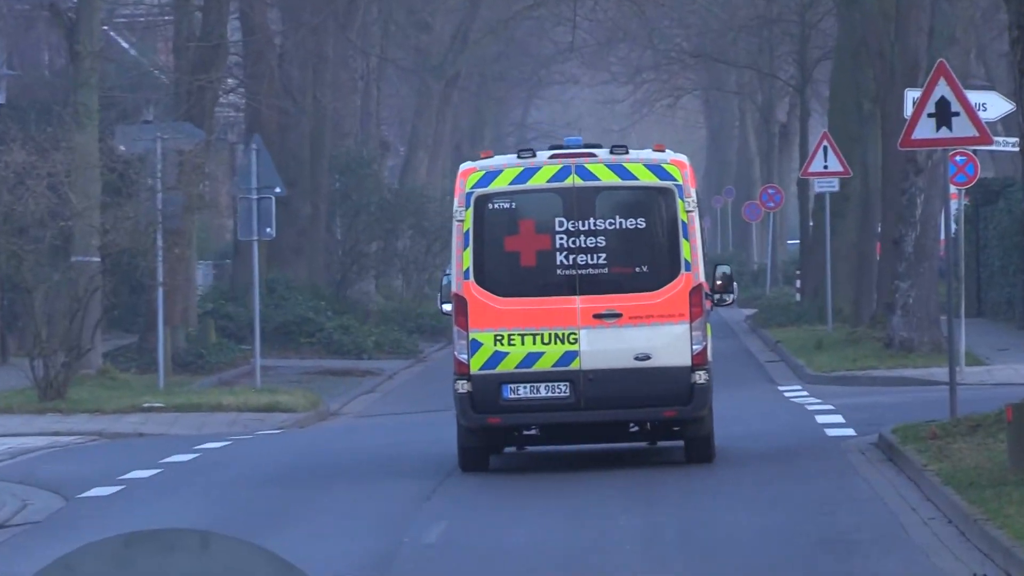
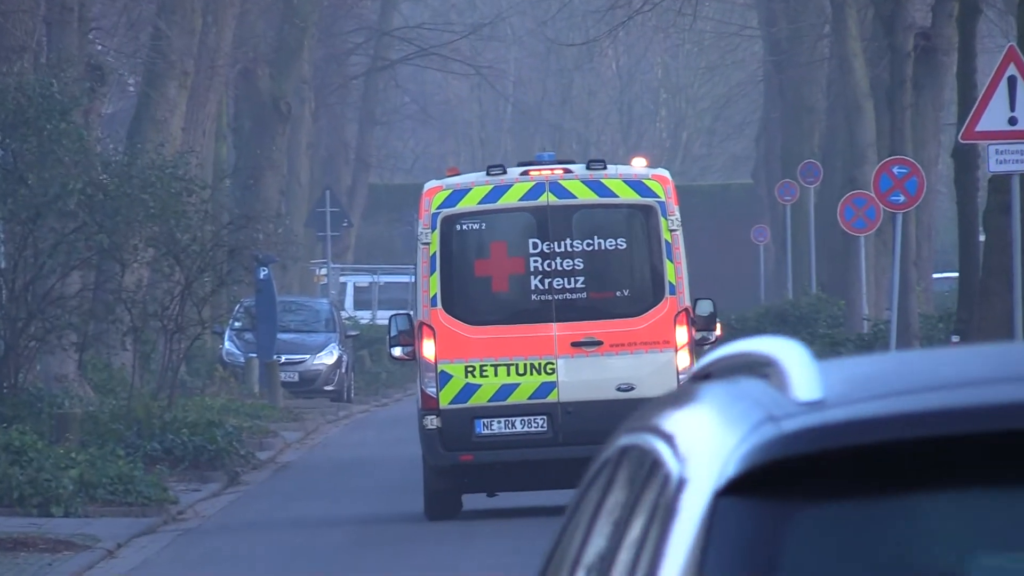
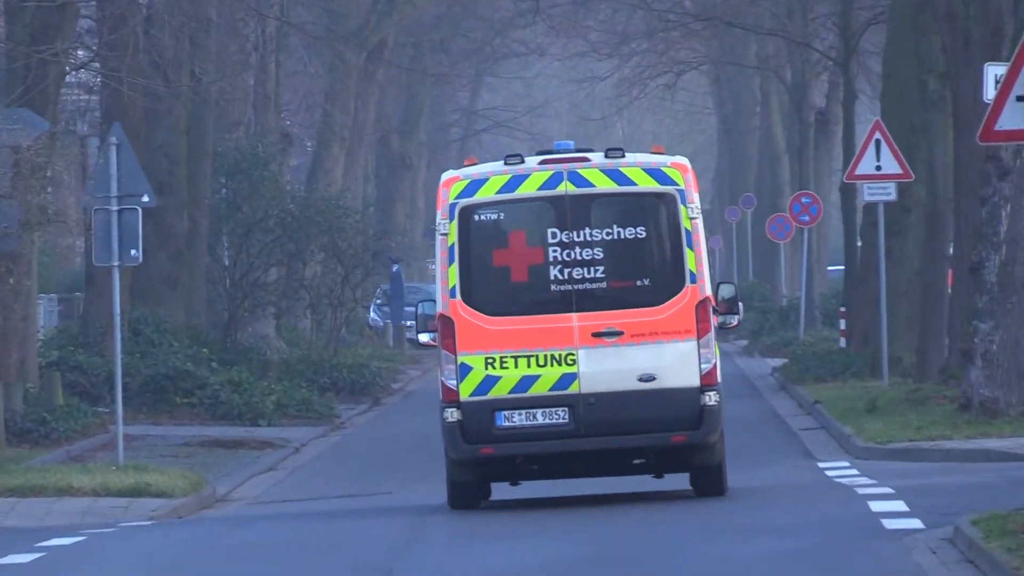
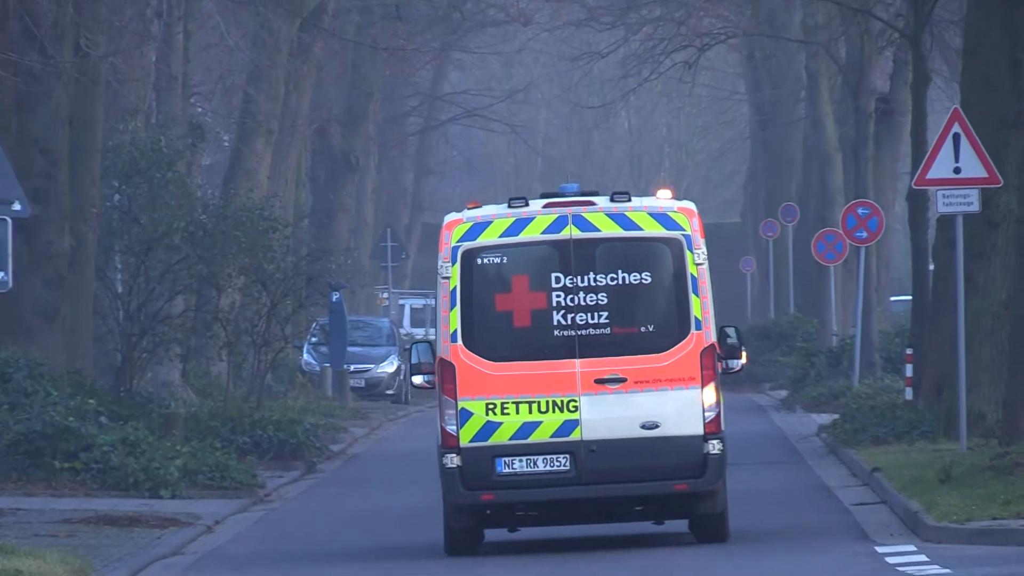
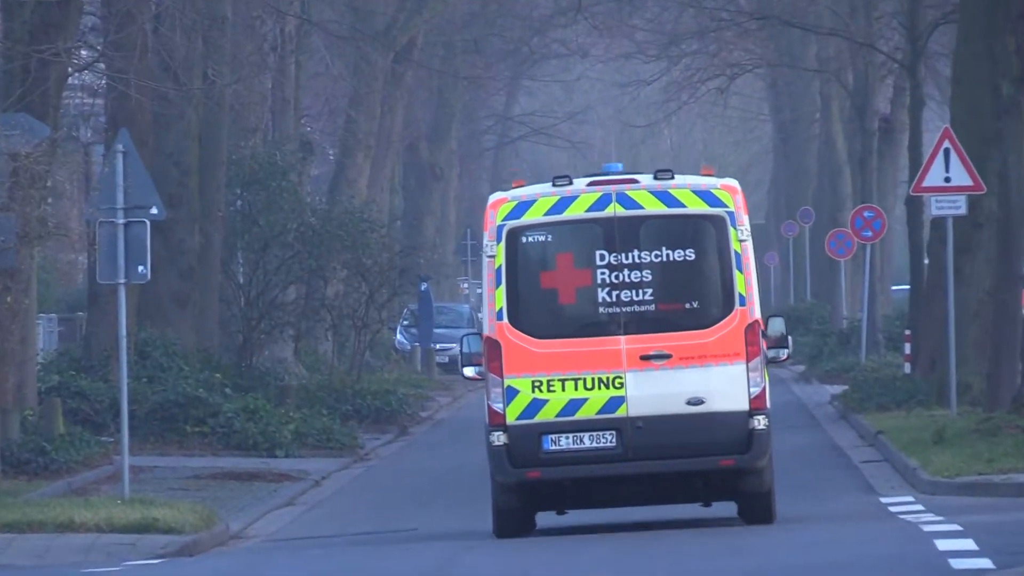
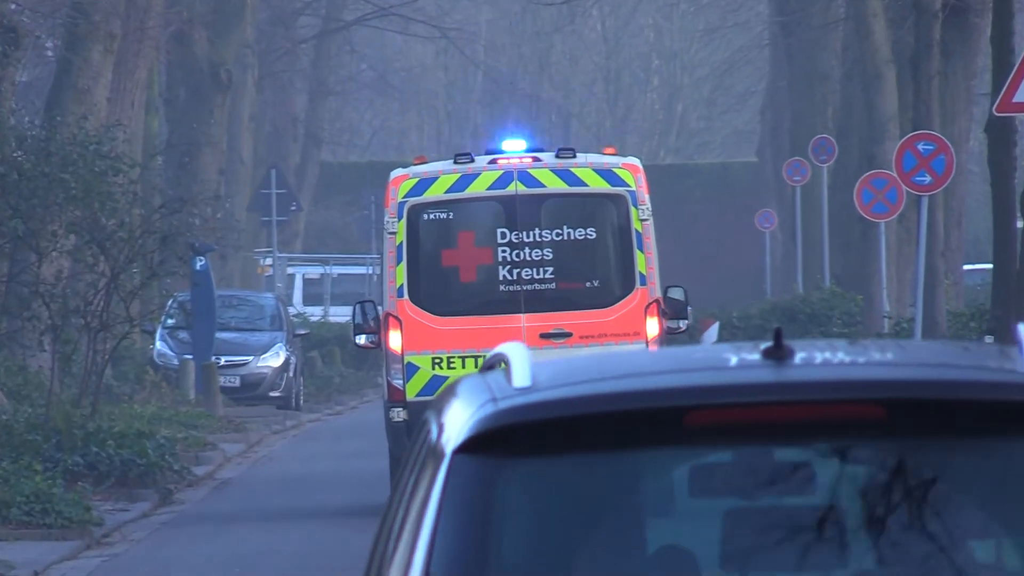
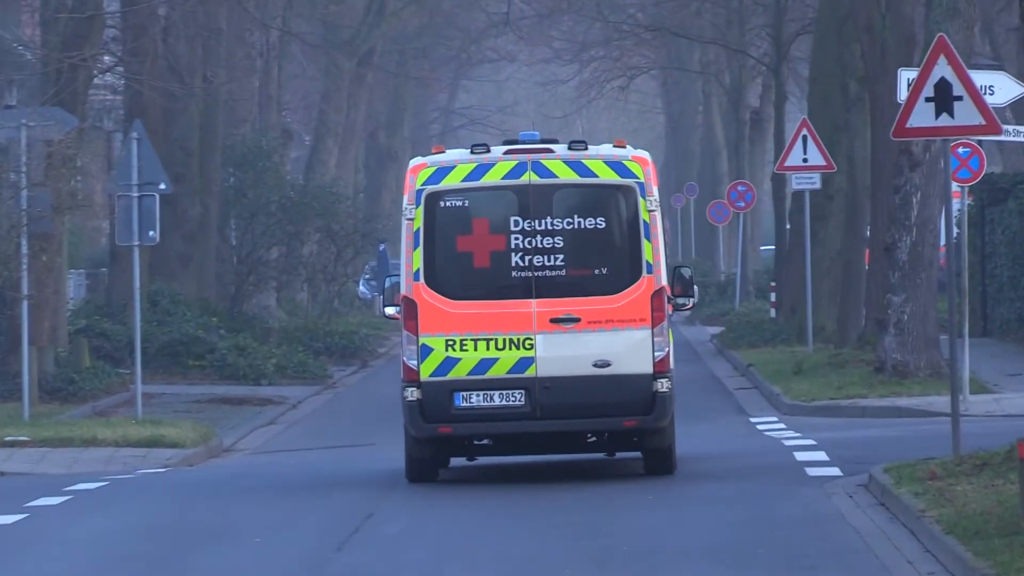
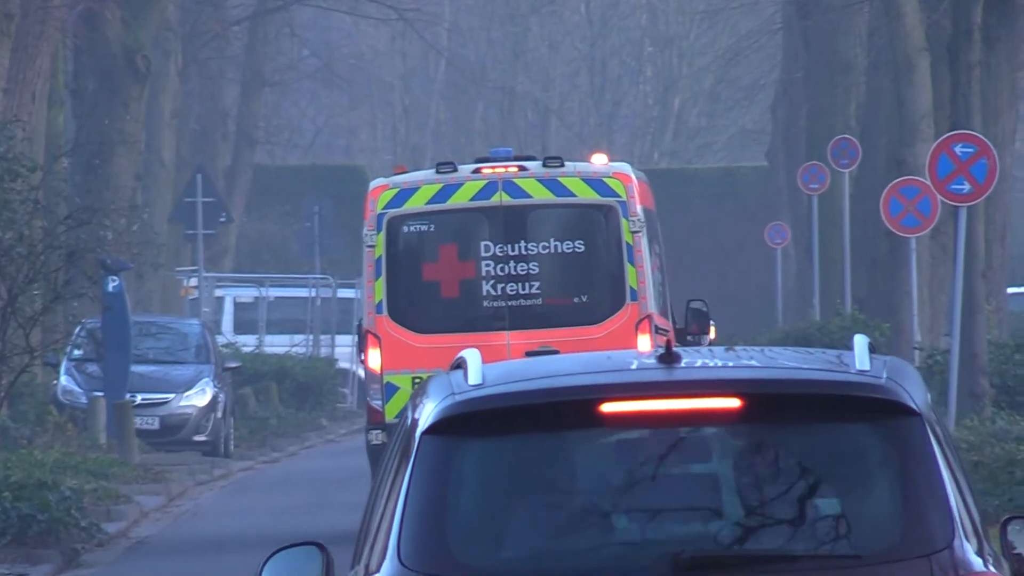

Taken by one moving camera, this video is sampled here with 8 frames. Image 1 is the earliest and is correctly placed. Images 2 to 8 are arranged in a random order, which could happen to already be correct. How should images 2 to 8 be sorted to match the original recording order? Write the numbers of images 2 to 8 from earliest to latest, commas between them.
7, 3, 5, 4, 2, 6, 8
